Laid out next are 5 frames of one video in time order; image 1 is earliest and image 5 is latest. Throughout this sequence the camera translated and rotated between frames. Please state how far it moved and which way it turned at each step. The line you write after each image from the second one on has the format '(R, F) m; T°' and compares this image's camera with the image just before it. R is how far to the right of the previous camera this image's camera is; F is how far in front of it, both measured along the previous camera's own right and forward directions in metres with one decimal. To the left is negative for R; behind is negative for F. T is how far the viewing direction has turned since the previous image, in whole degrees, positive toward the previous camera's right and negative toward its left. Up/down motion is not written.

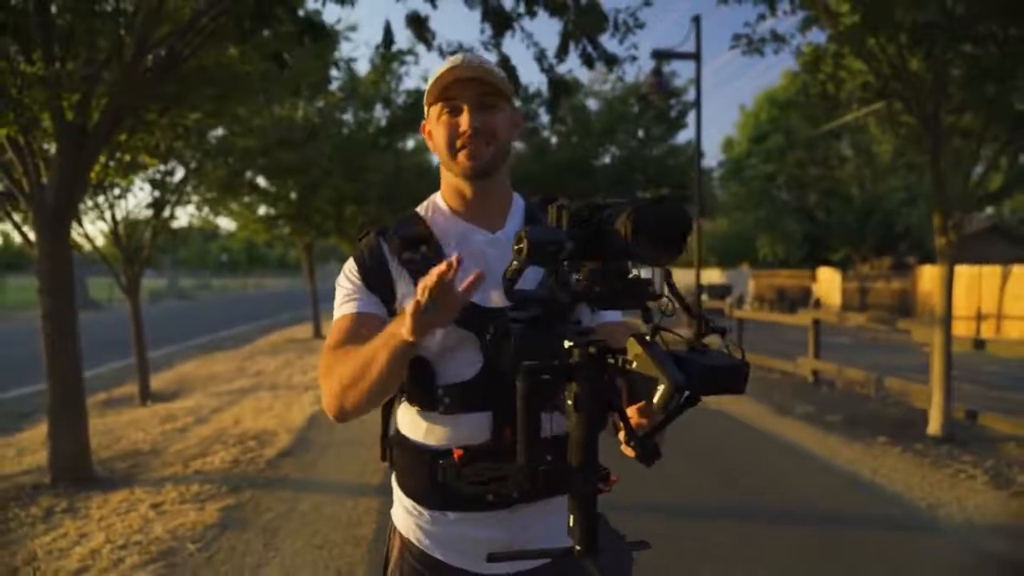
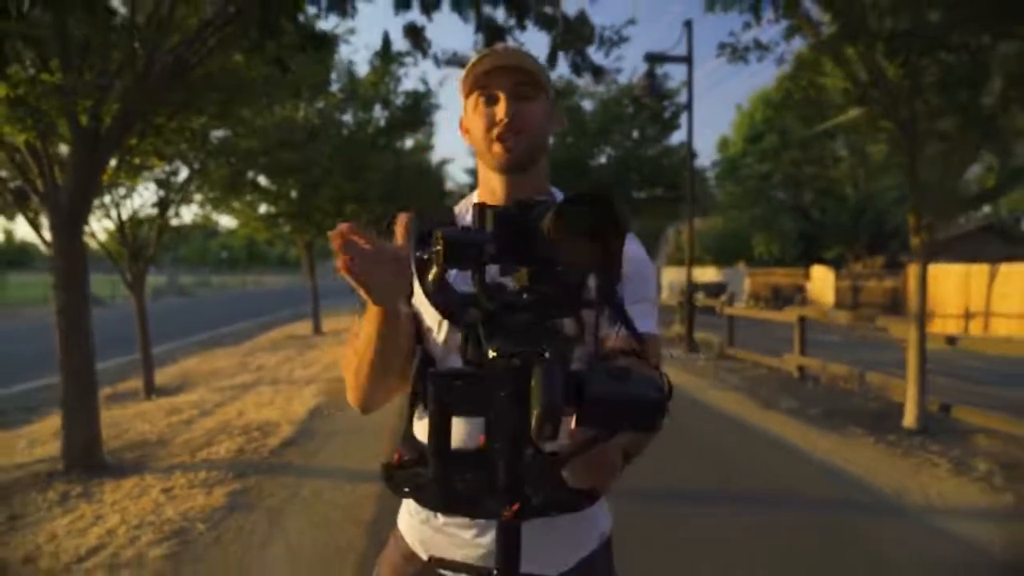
(+0.1, -0.4) m; 0°
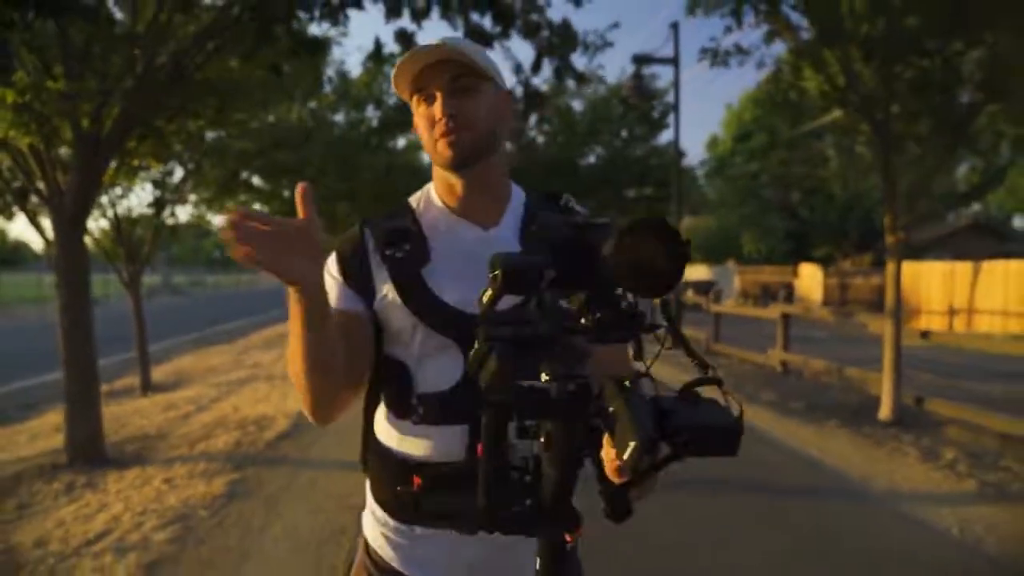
(0.0, -0.3) m; 0°
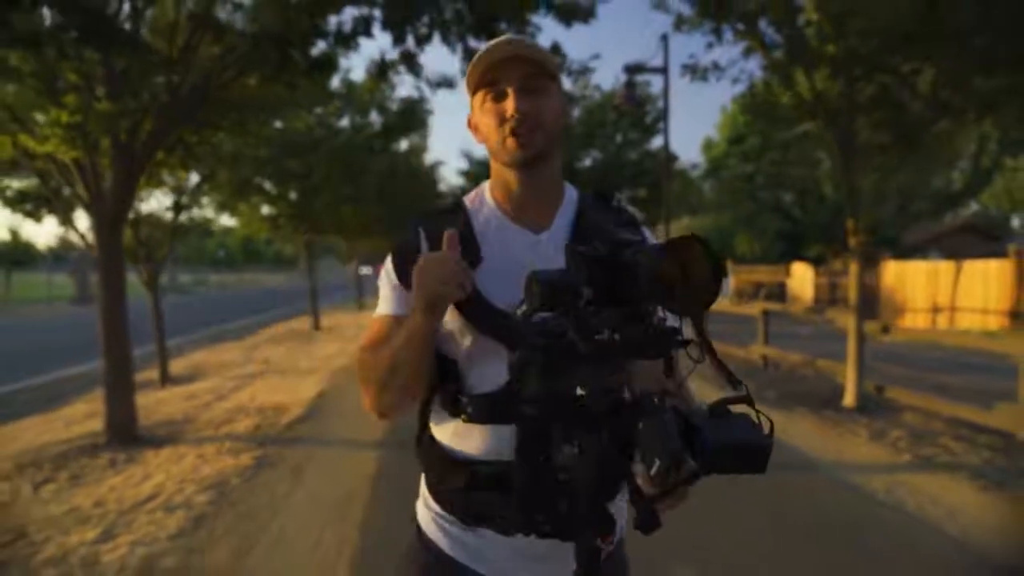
(+0.1, -0.9) m; 0°
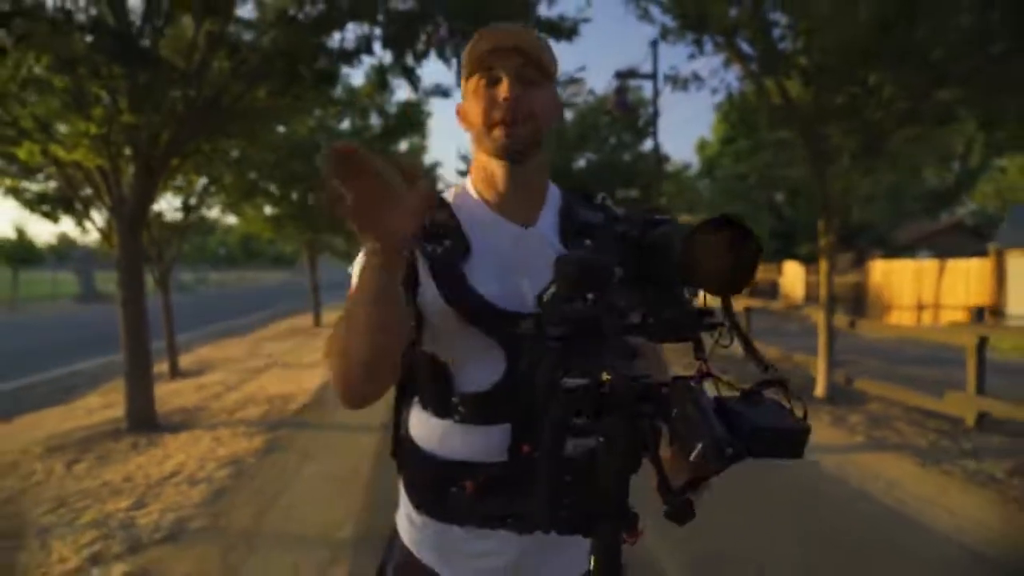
(+0.1, -0.7) m; 0°
